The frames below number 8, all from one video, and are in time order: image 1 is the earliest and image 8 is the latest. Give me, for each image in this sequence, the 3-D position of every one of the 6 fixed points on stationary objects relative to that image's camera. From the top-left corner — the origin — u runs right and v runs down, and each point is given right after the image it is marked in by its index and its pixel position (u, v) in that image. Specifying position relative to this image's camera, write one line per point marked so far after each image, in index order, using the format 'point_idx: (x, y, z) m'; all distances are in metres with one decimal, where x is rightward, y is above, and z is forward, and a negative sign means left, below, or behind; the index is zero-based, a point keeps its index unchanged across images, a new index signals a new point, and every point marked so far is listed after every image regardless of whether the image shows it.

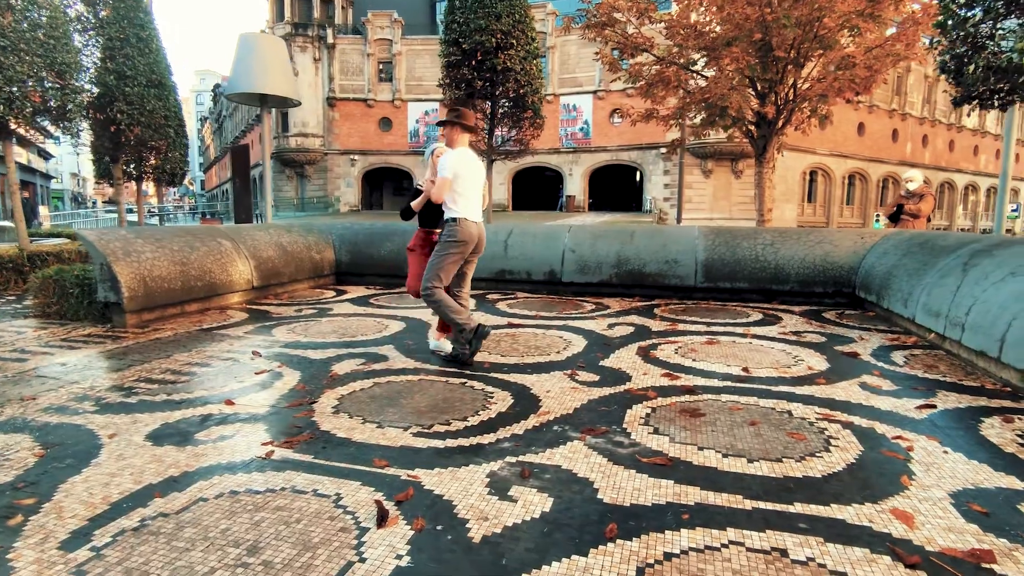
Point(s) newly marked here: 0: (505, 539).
0: (0.0, -0.9, +2.1) m
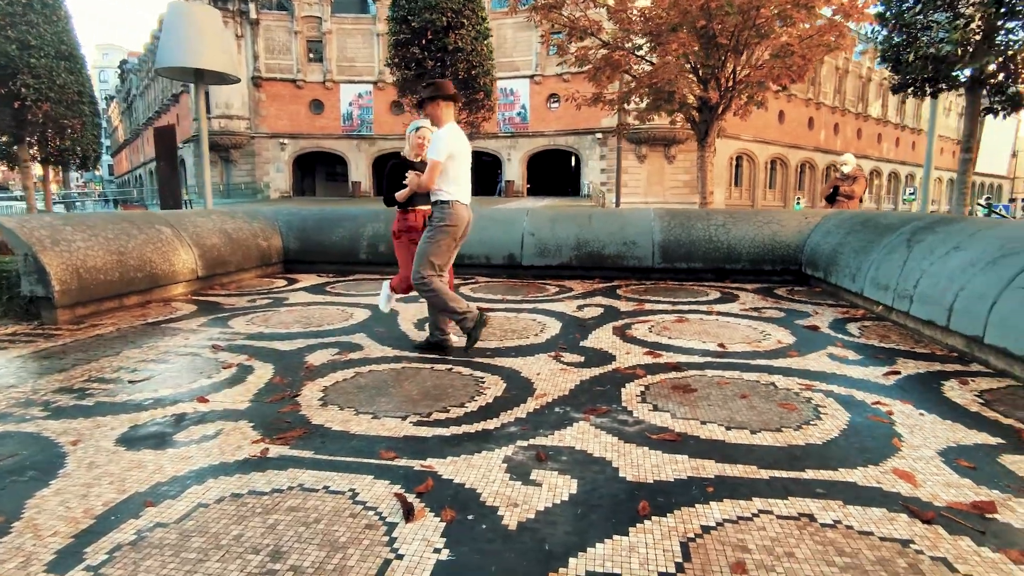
0: (+0.1, -0.9, +2.0) m
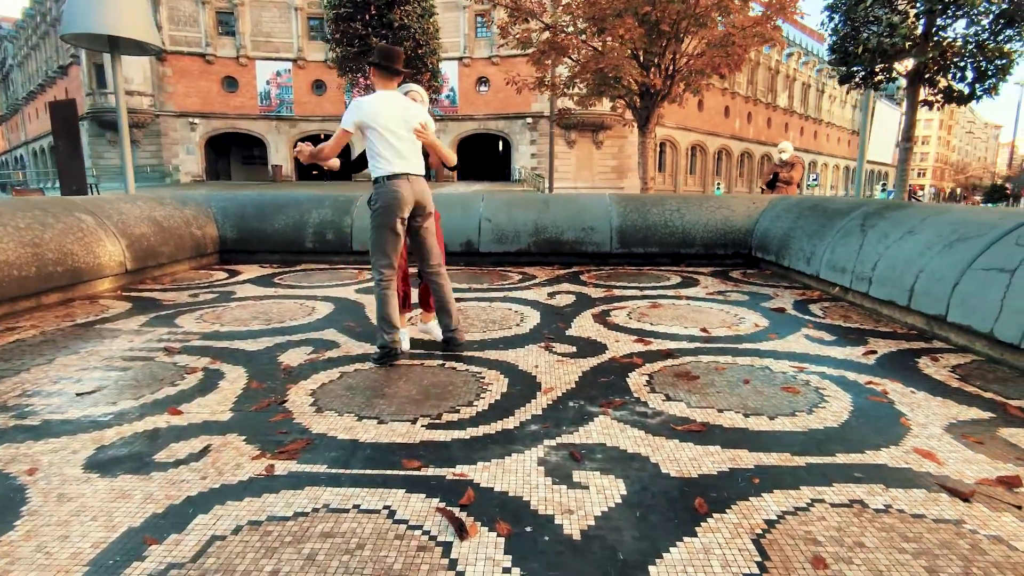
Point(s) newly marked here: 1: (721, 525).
0: (+0.3, -0.8, +1.9) m
1: (+0.7, -0.8, +1.9) m
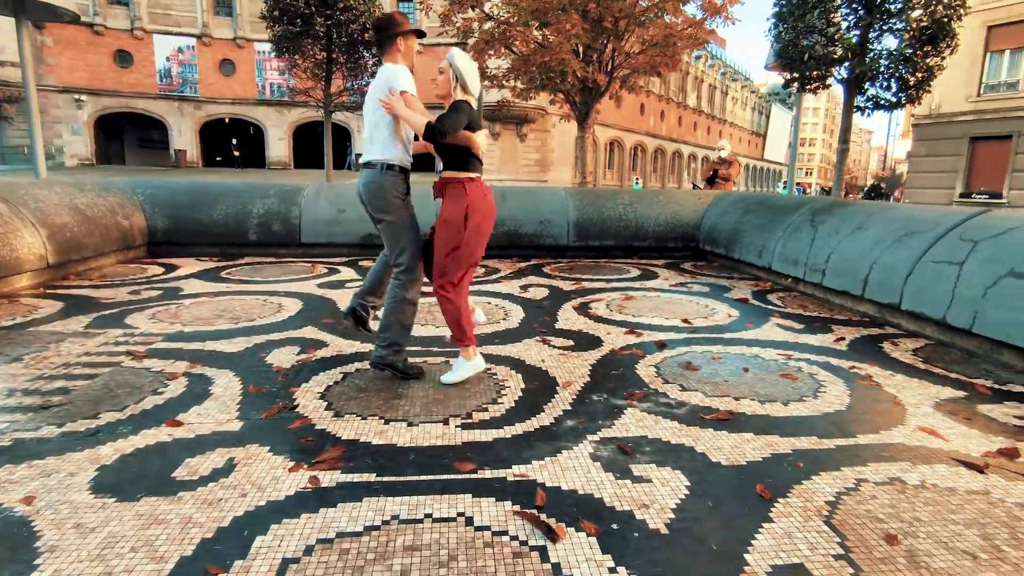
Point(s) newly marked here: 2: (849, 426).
0: (+0.6, -0.8, +1.9) m
1: (+1.0, -0.8, +2.0) m
2: (+1.7, -0.7, +2.7) m
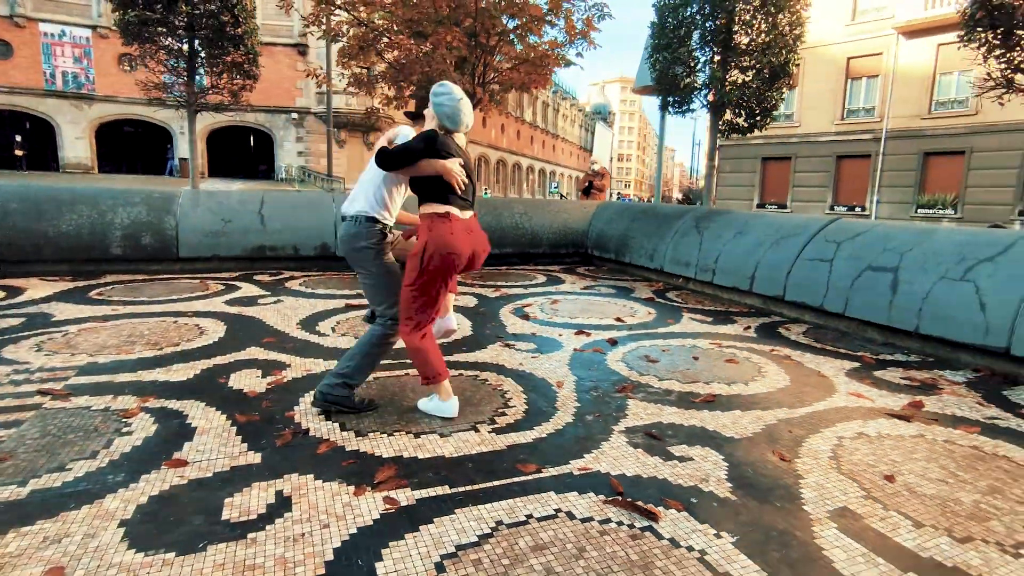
0: (+0.9, -0.8, +2.2) m
1: (+1.3, -0.8, +2.4) m
2: (+1.7, -0.6, +3.3) m
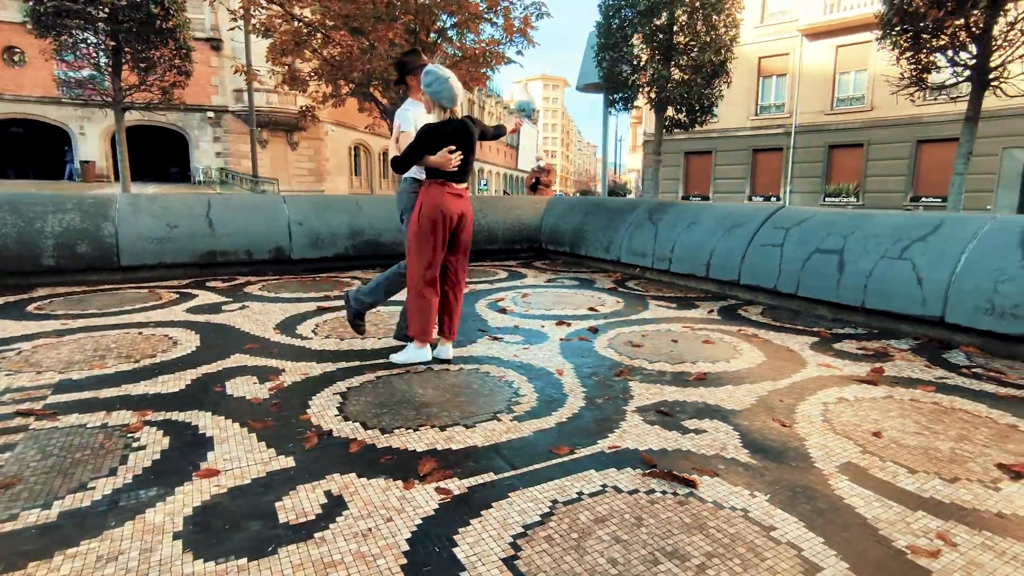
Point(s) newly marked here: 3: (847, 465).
0: (+1.1, -0.7, +2.4) m
1: (+1.4, -0.7, +2.7) m
2: (+1.7, -0.5, +3.6) m
3: (+1.4, -0.7, +2.3) m
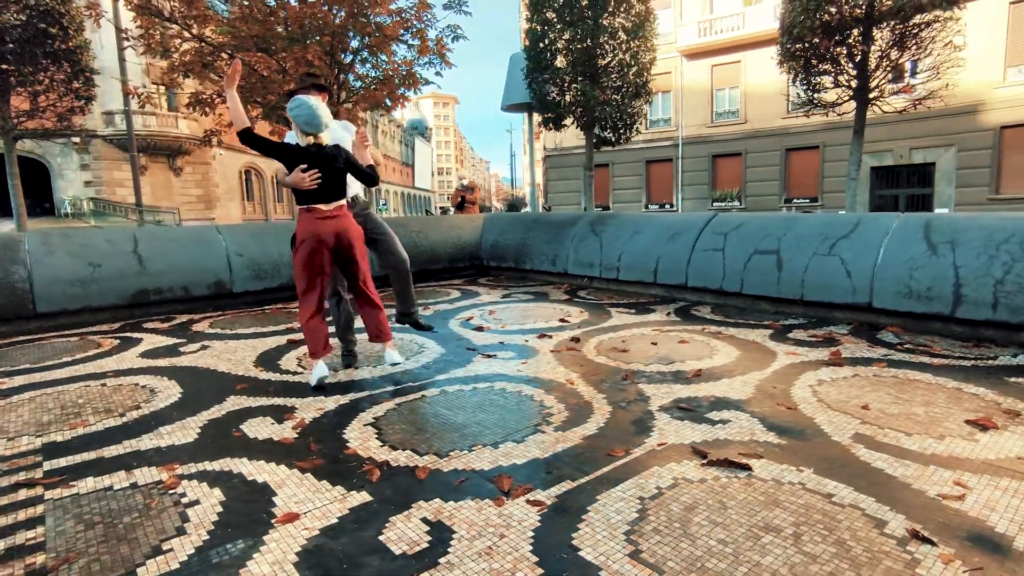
0: (+1.4, -0.7, +2.7) m
1: (+1.6, -0.7, +3.0) m
2: (+1.8, -0.5, +4.0) m
3: (+1.7, -0.7, +2.7) m
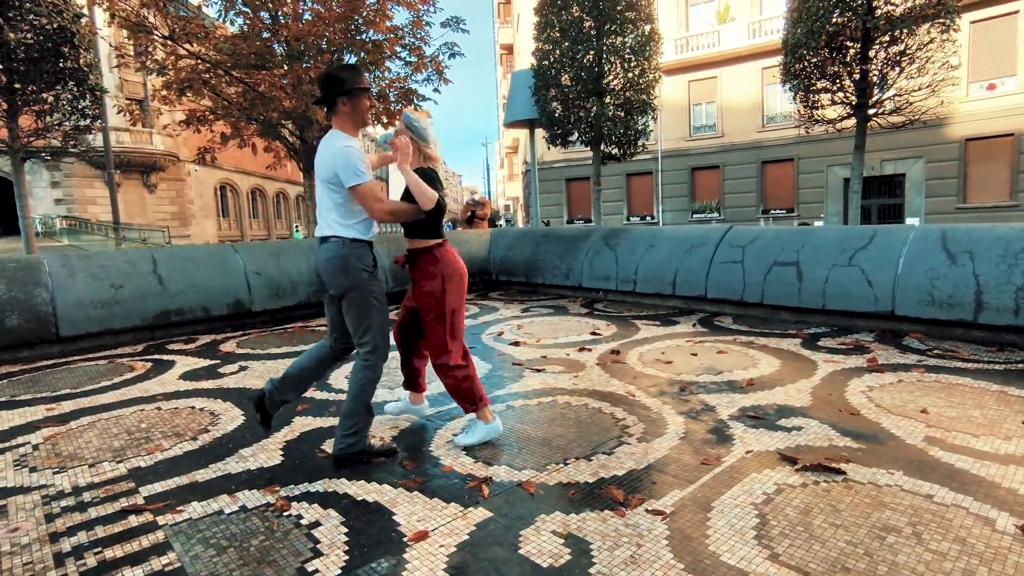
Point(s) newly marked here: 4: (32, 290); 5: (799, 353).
0: (+1.8, -0.8, +2.9) m
1: (+2.1, -0.7, +3.2) m
2: (+2.2, -0.6, +4.1) m
3: (+2.1, -0.8, +2.9) m
4: (-4.6, 0.0, +5.3) m
5: (+2.4, -0.5, +4.6) m
